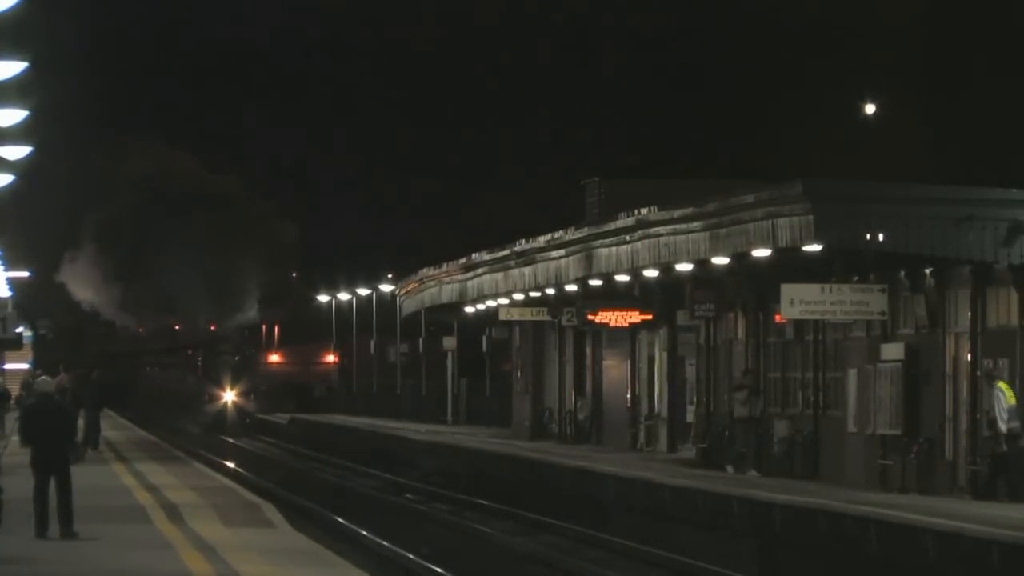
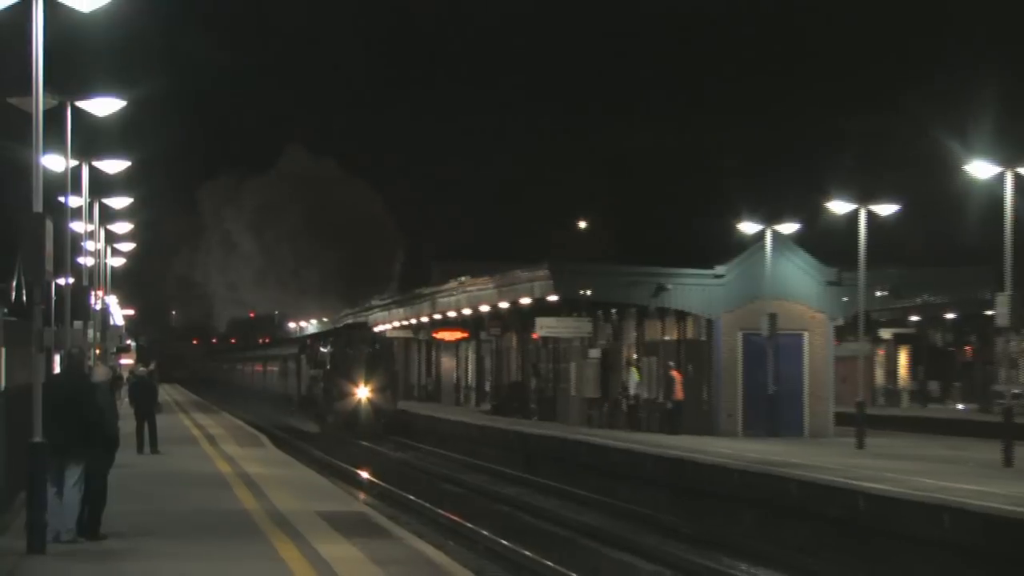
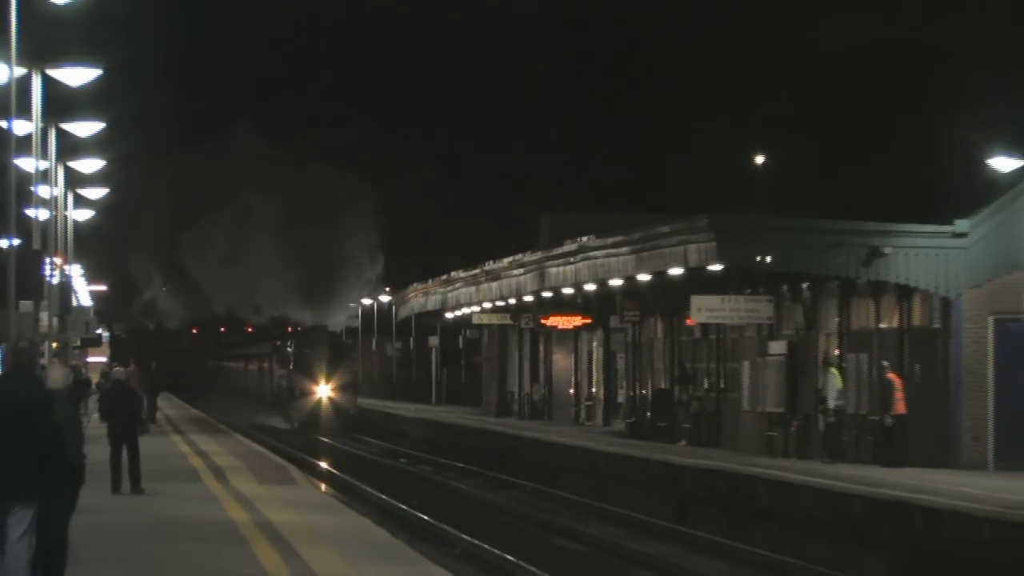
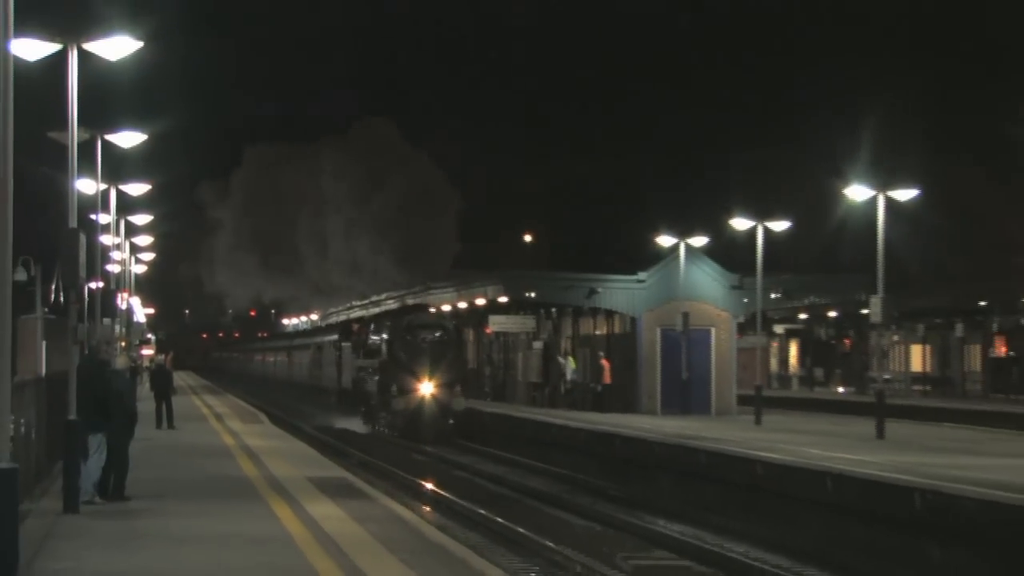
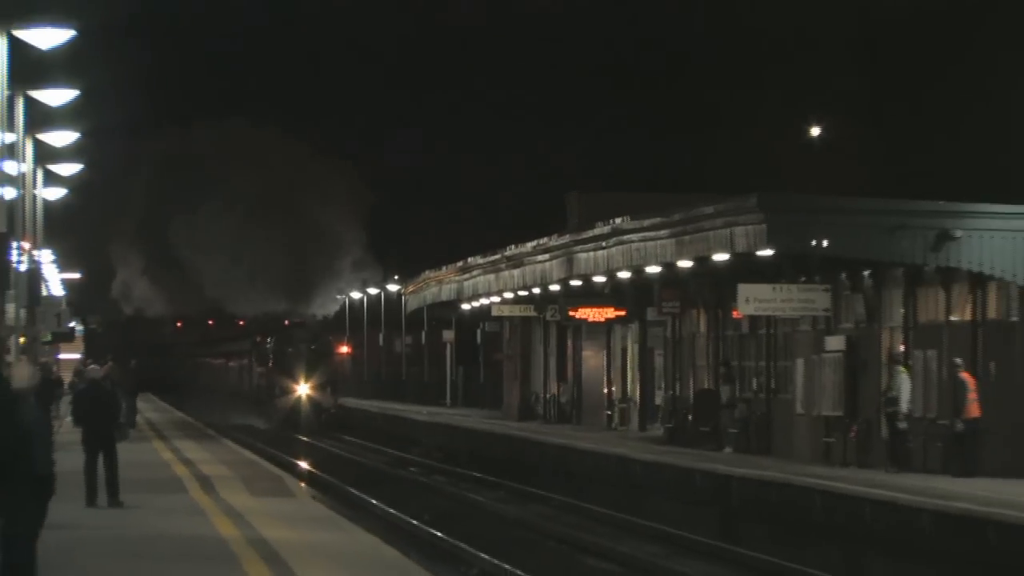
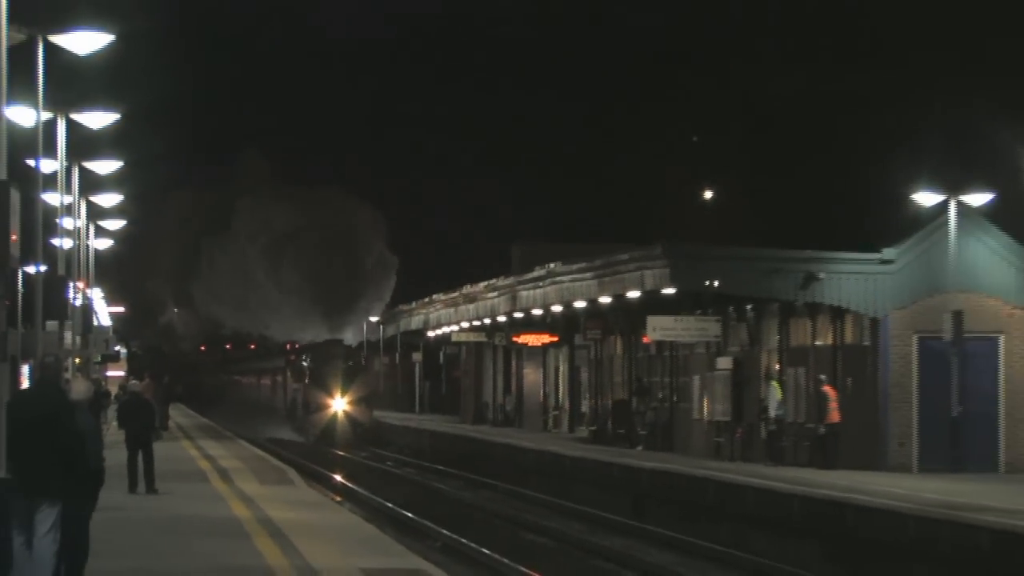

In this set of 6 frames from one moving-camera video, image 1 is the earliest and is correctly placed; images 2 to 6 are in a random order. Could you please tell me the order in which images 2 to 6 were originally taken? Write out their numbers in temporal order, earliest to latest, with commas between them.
5, 3, 6, 2, 4
